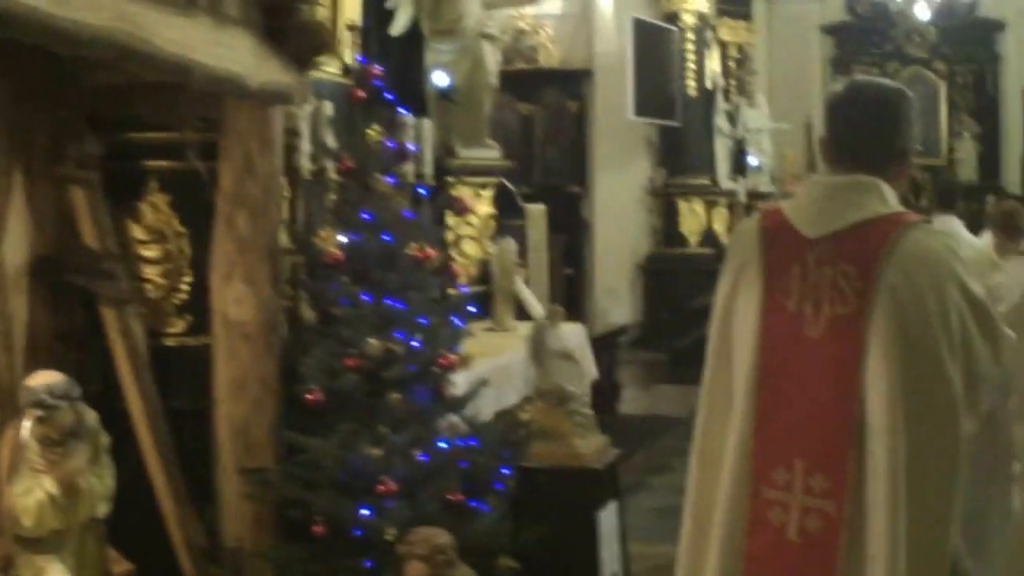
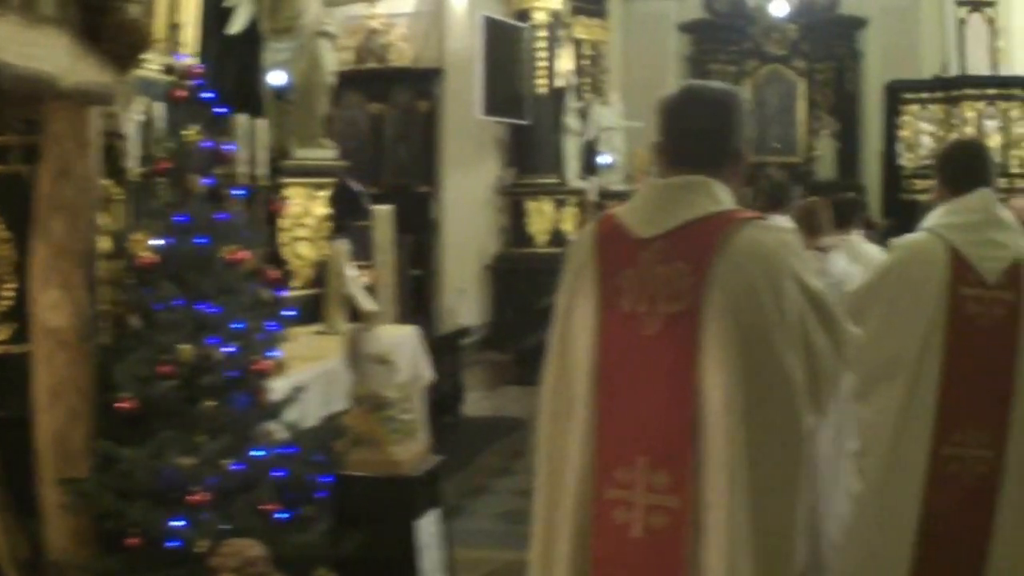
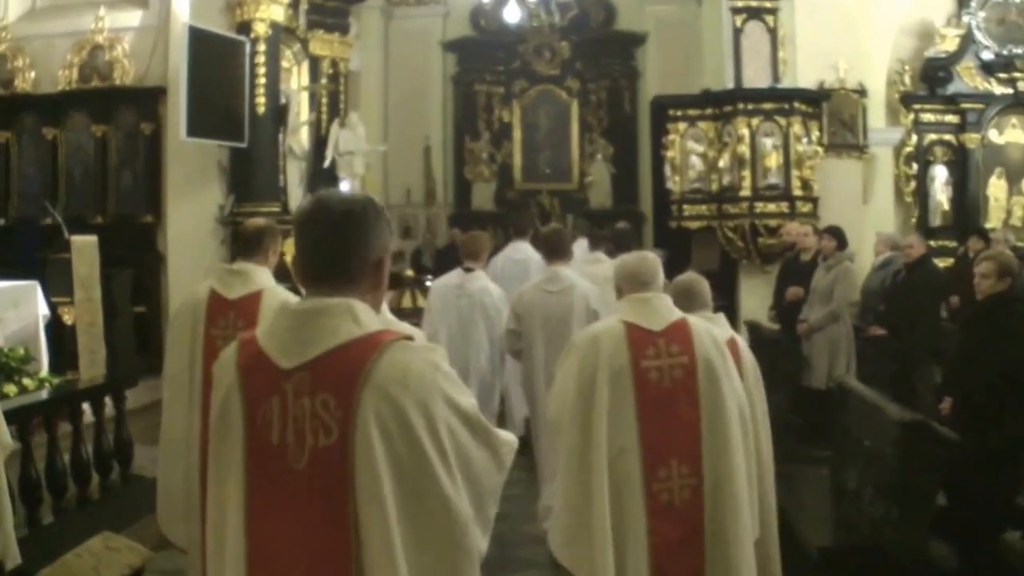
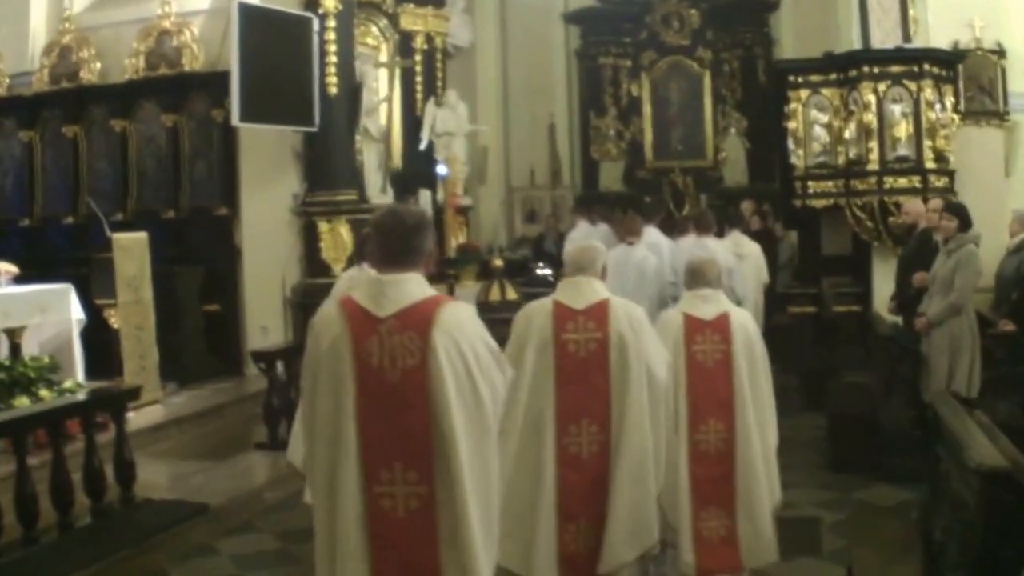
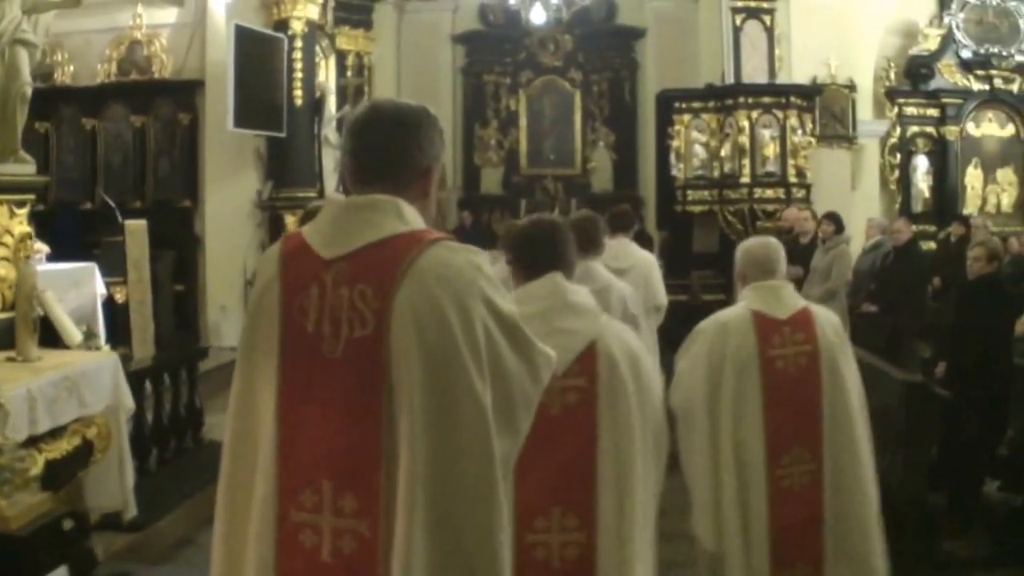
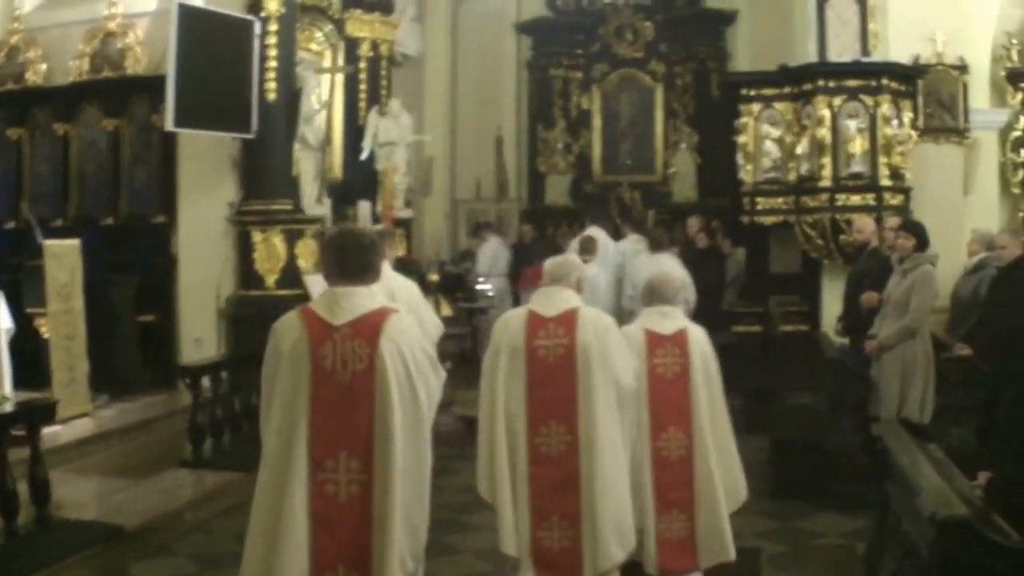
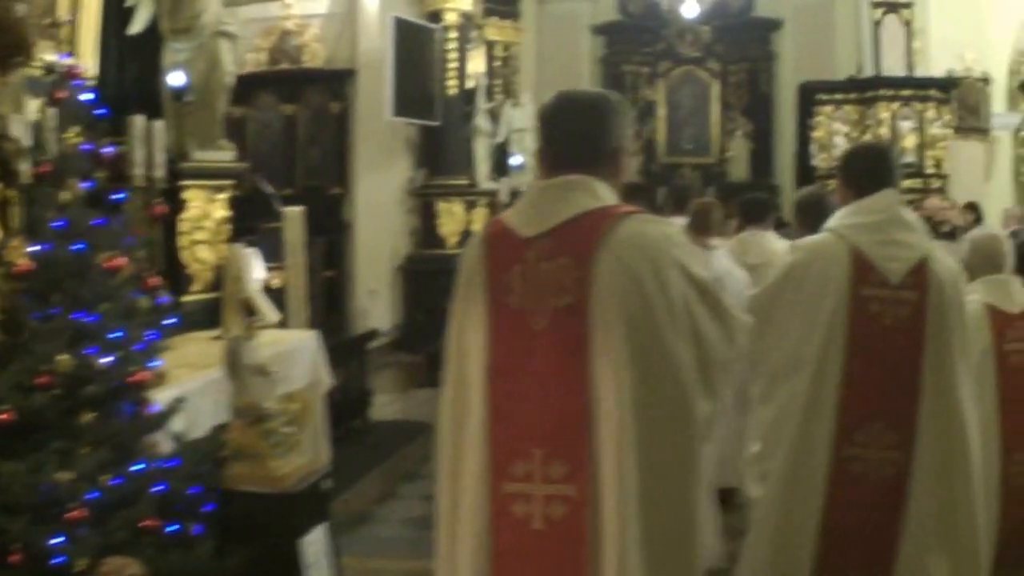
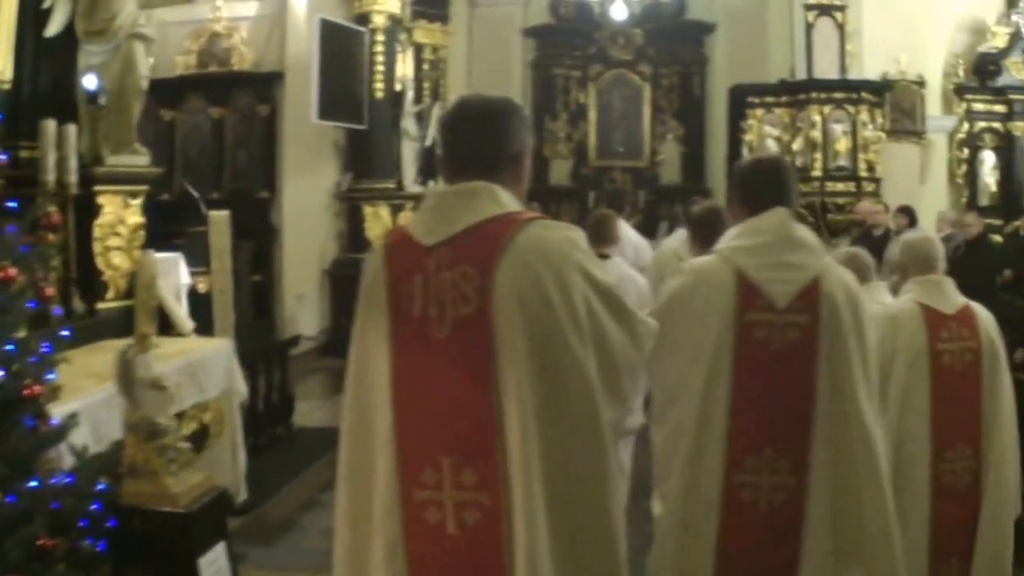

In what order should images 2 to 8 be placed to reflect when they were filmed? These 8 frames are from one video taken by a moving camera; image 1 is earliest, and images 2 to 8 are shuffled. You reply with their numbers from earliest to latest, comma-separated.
2, 7, 8, 5, 3, 4, 6
